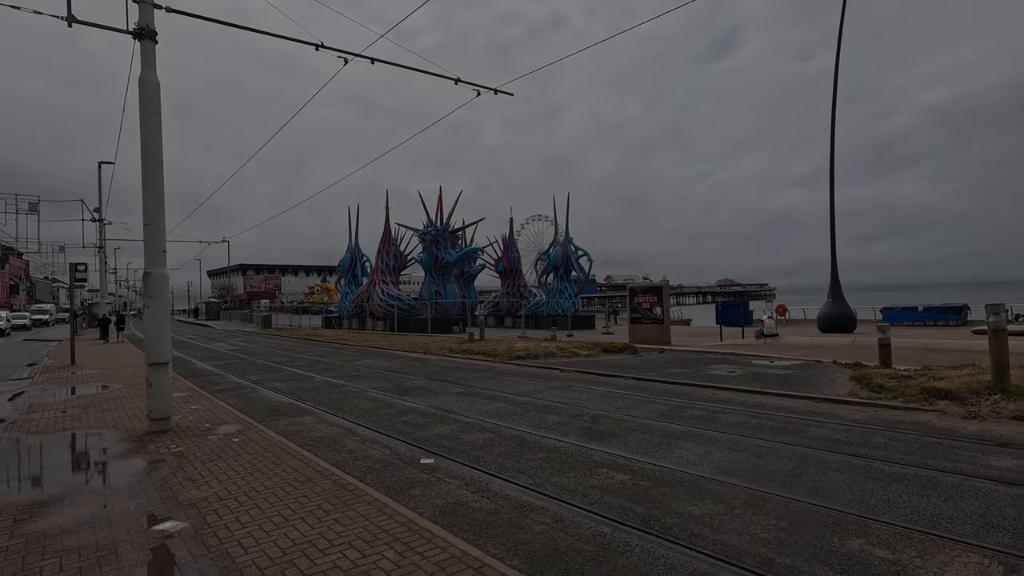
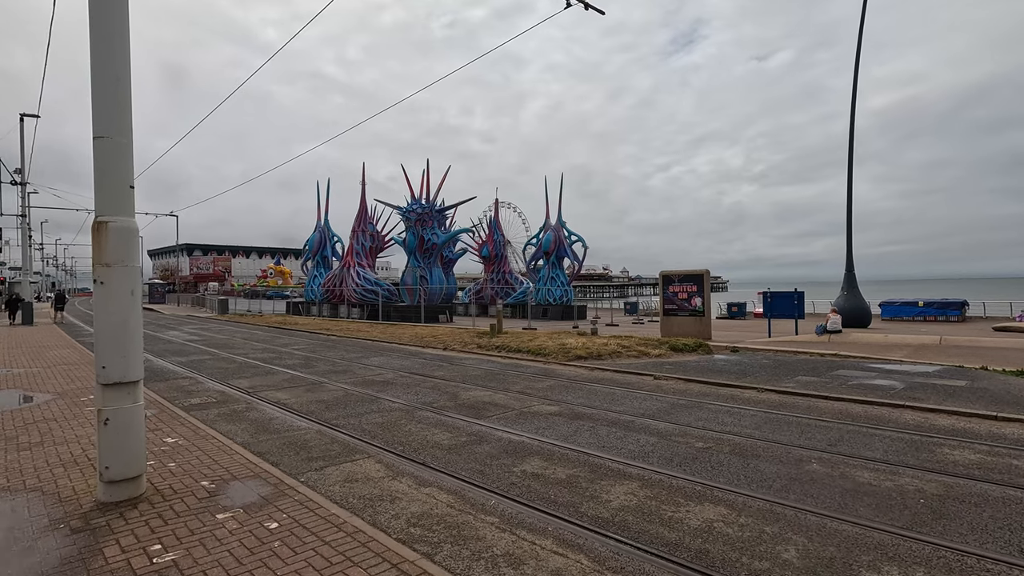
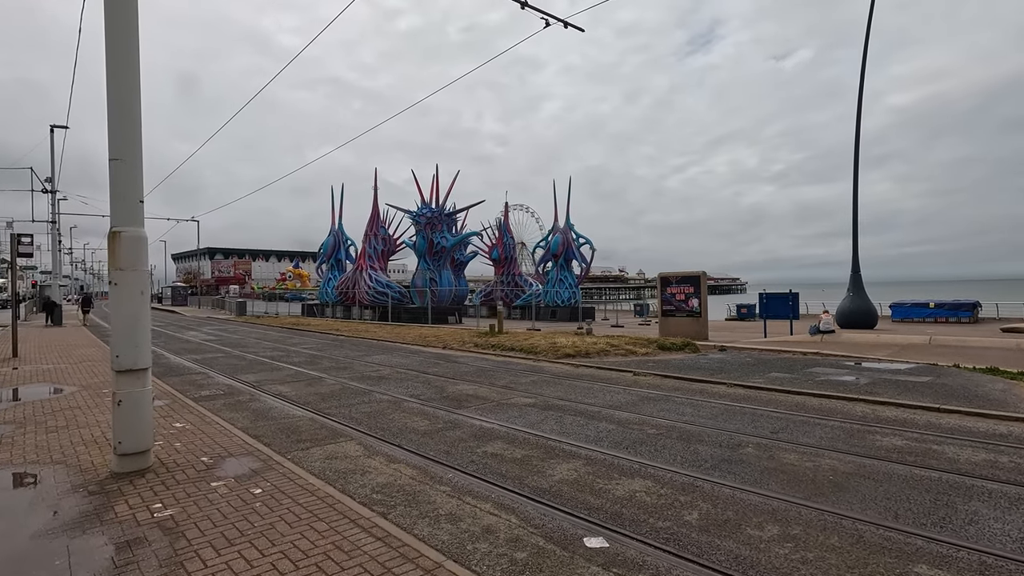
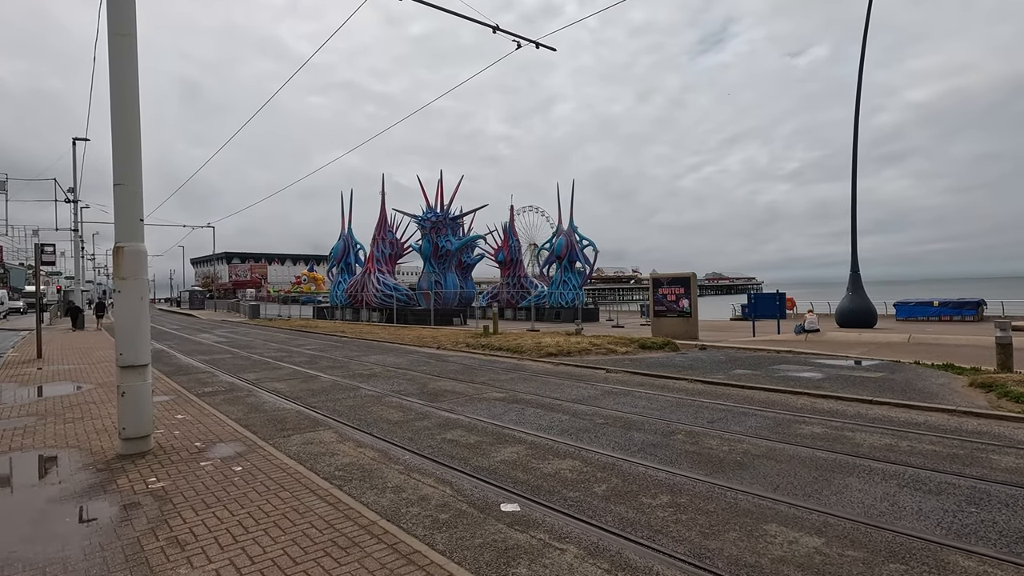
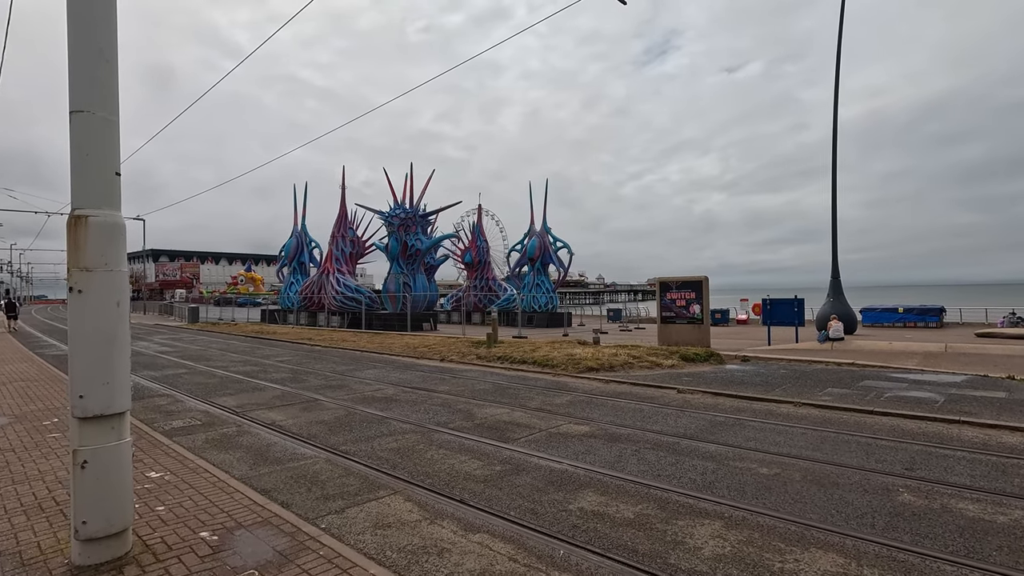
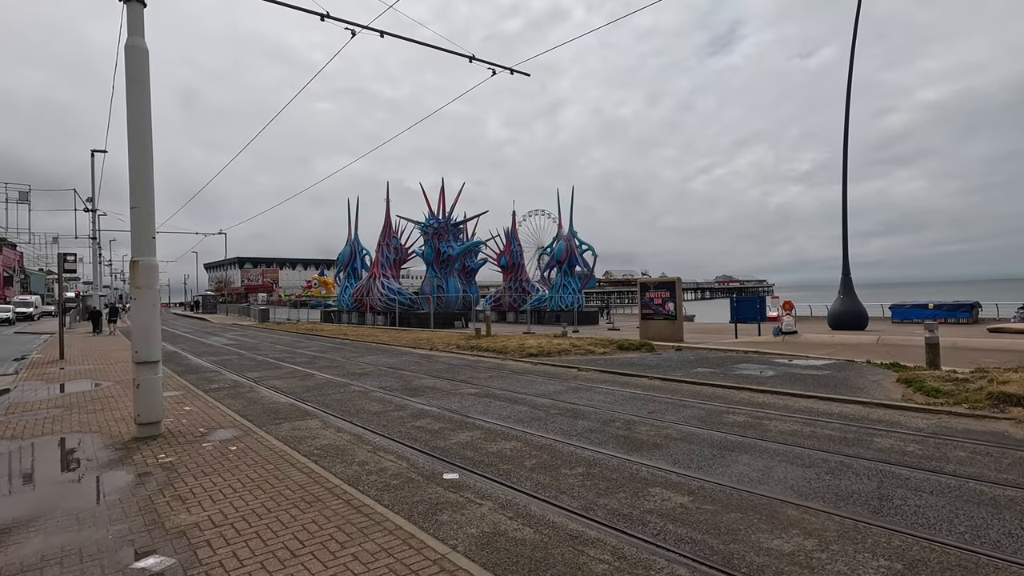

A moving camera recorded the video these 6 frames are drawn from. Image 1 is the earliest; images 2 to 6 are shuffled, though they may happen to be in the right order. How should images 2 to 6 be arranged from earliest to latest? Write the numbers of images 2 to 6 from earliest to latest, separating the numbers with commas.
6, 4, 3, 2, 5
